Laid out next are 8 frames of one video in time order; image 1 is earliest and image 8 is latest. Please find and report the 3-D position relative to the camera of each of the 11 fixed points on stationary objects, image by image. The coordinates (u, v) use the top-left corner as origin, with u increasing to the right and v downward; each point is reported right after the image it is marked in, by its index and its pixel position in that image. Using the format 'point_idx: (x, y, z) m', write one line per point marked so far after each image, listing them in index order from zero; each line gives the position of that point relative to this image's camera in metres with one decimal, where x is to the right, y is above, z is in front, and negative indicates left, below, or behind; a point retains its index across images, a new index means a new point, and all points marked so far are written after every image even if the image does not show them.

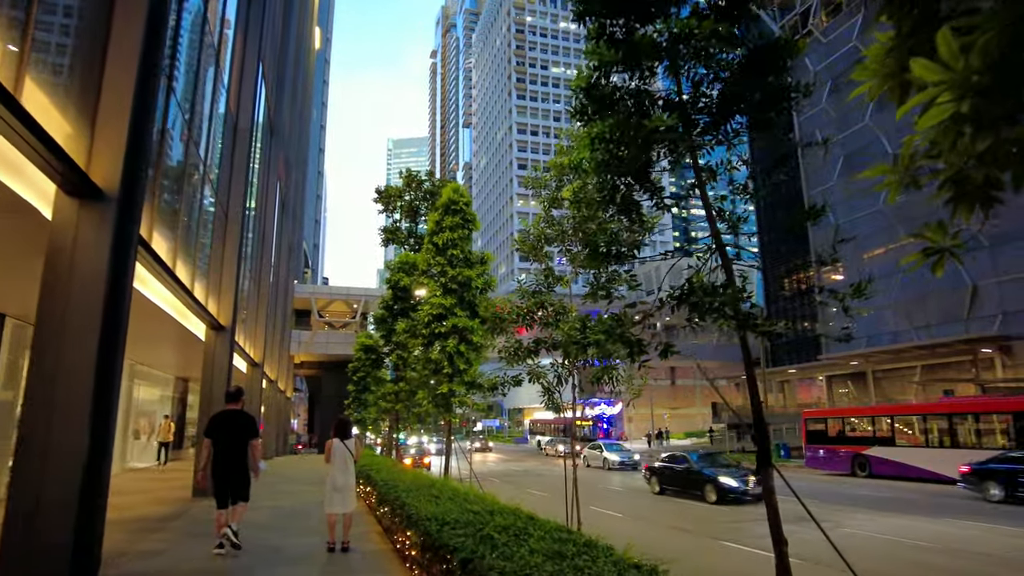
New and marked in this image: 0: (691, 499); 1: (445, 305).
0: (+4.7, -5.7, +18.0) m
1: (-1.2, -0.3, +12.1) m
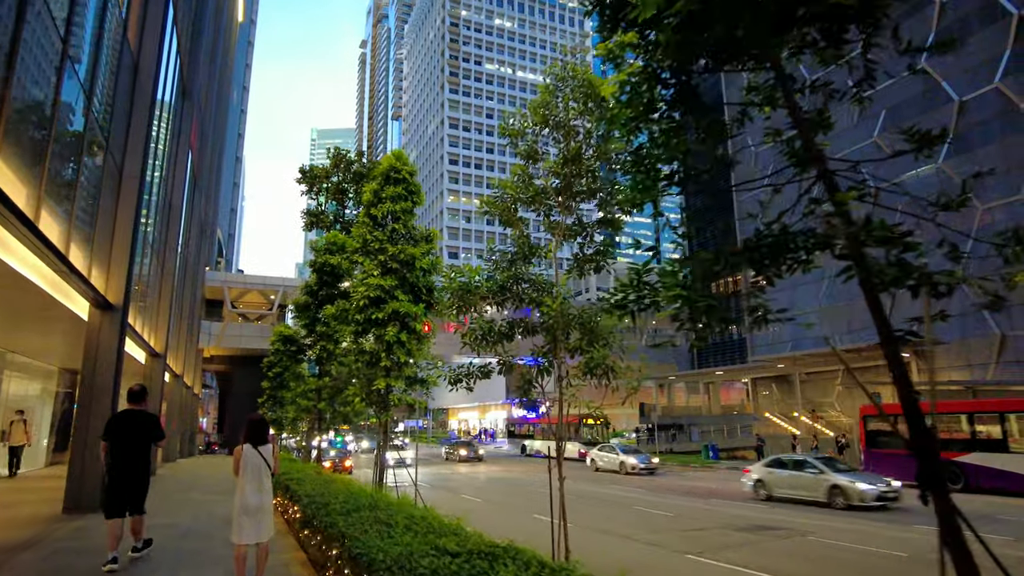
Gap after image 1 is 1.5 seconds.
0: (+3.0, -5.5, +17.0) m
1: (-2.0, 0.0, +10.4) m
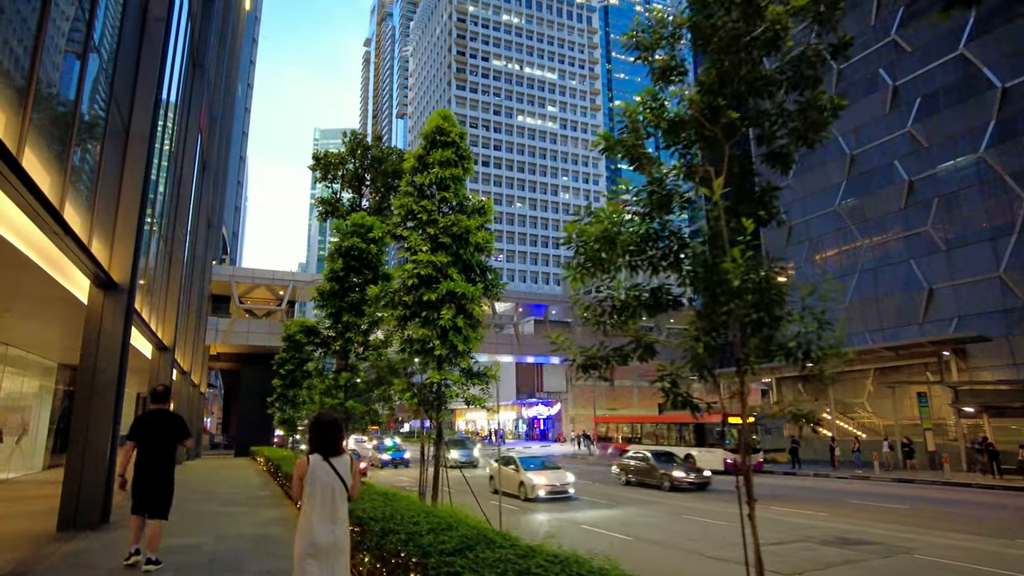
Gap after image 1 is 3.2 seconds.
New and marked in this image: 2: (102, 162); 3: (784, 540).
0: (+4.0, -5.2, +15.4) m
1: (-1.0, +0.3, +8.9) m
2: (-5.5, +1.7, +8.9) m
3: (+5.0, -4.7, +12.2) m
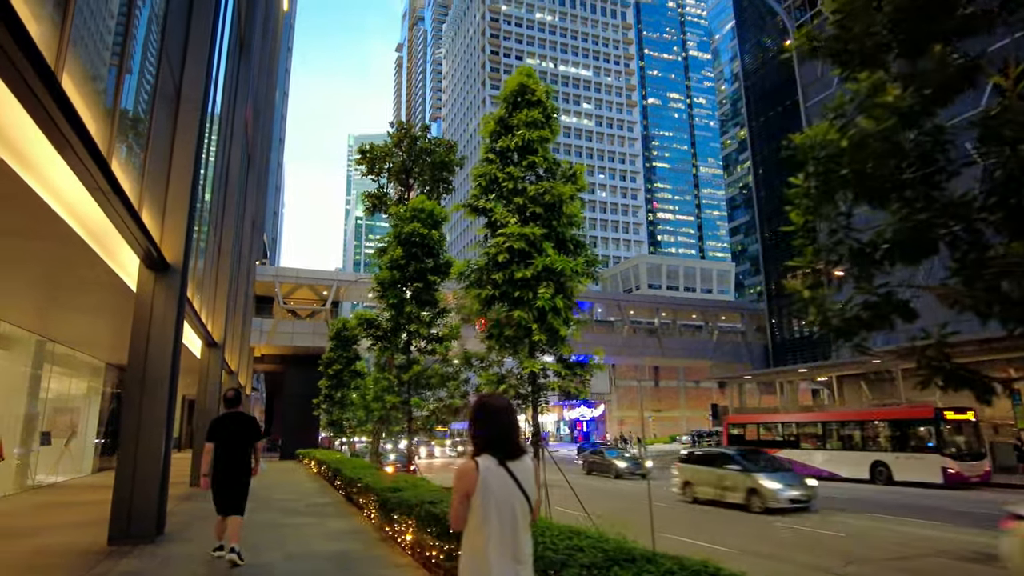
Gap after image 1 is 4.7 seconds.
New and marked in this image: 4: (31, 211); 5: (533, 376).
0: (+5.6, -4.9, +14.0) m
1: (+0.2, +0.6, +7.7) m
2: (-4.3, +1.9, +7.9) m
3: (+6.5, -4.3, +10.6) m
4: (-4.7, +0.8, +6.4) m
5: (+0.2, -1.1, +7.7) m
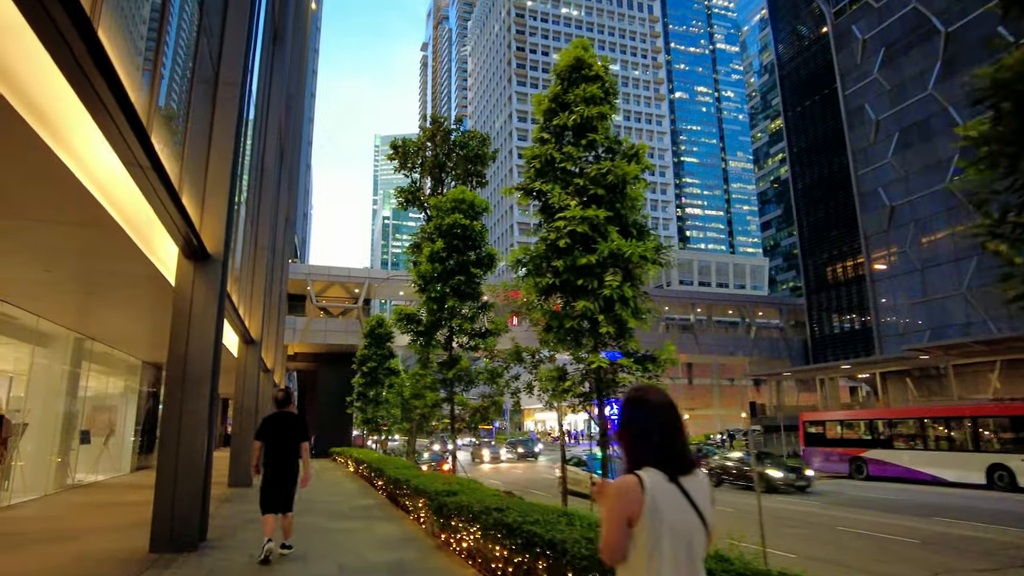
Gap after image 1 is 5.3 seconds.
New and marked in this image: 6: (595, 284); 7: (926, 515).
0: (+6.6, -4.7, +13.2) m
1: (+0.8, +0.7, +7.1) m
2: (-3.6, +2.0, +7.5) m
3: (+7.3, -4.1, +9.8) m
4: (-4.1, +0.9, +6.0) m
5: (+0.9, -0.9, +7.1) m
6: (+0.9, 0.0, +7.0) m
7: (+9.3, -5.1, +14.9) m
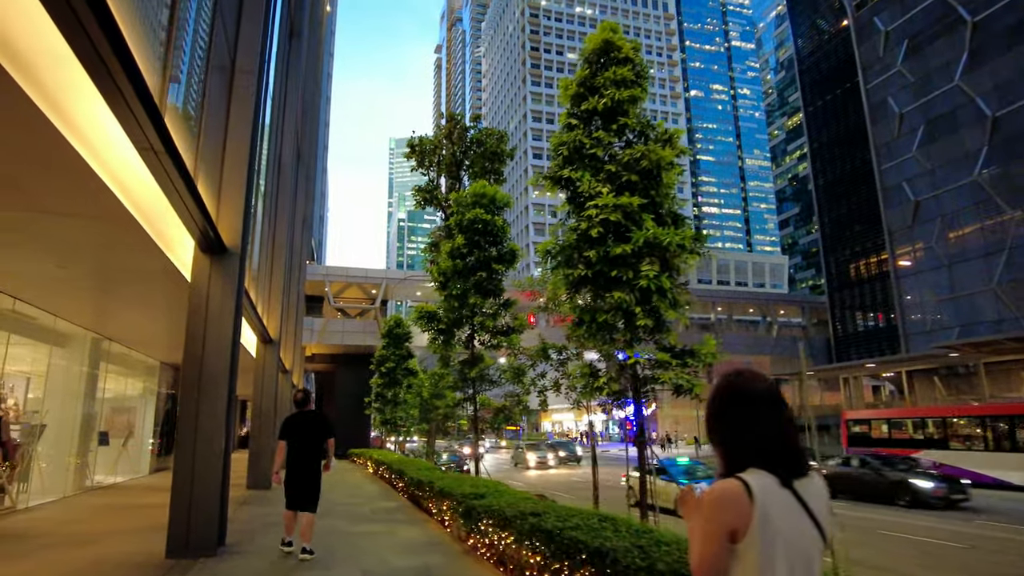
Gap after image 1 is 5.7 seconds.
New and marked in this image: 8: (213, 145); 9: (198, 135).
0: (+7.1, -4.6, +12.6) m
1: (+1.1, +0.8, +6.7) m
2: (-3.3, +2.1, +7.2) m
3: (+7.7, -4.0, +9.3) m
4: (-3.8, +0.9, +5.7) m
5: (+1.2, -0.8, +6.8) m
6: (+1.2, +0.1, +6.6) m
7: (+9.8, -5.0, +14.3) m
8: (-3.4, +1.6, +7.5) m
9: (-3.3, +1.6, +6.9) m
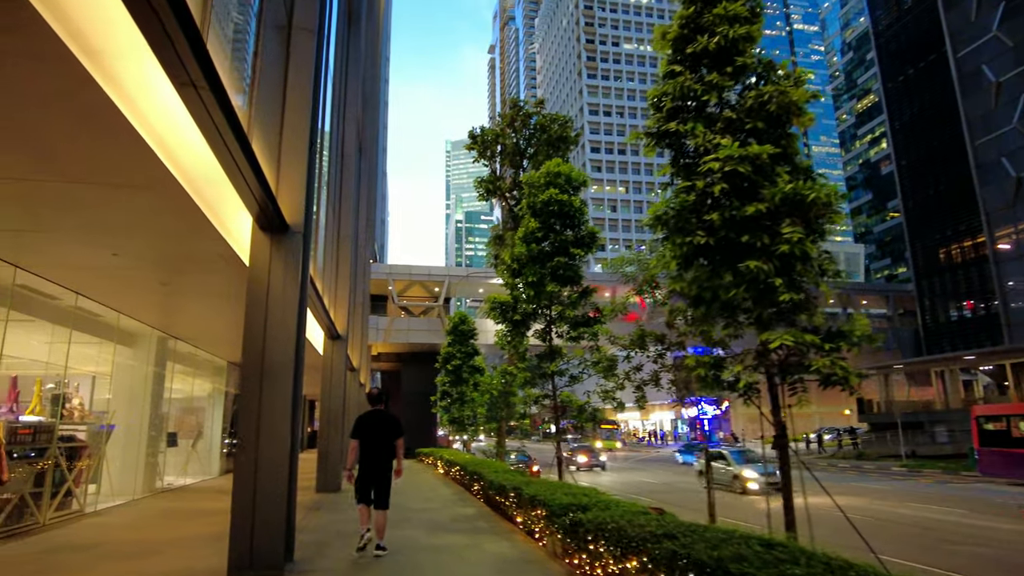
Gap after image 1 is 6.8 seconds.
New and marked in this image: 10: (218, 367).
0: (+8.5, -4.2, +10.9) m
1: (+2.0, +1.1, +5.6) m
2: (-2.4, +2.2, +6.4) m
3: (+8.9, -3.6, +7.5) m
4: (-3.0, +1.1, +5.0) m
5: (+2.1, -0.6, +5.6) m
6: (+2.1, +0.4, +5.4) m
7: (+11.5, -4.5, +12.3) m
8: (-2.5, +1.8, +6.7) m
9: (-2.4, +1.8, +6.1) m
10: (-7.9, -2.1, +17.7) m
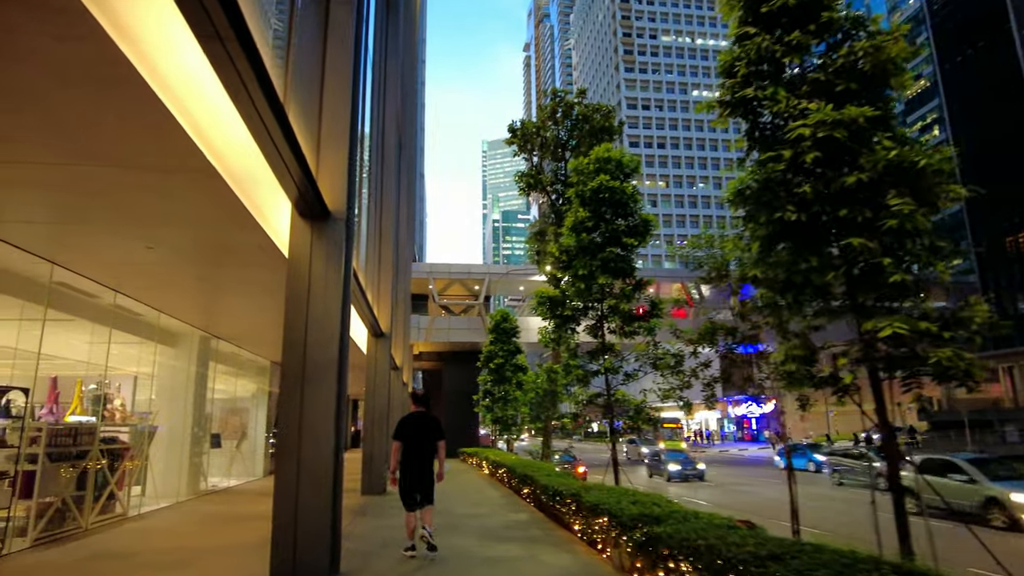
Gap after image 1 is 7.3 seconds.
0: (+9.4, -4.0, +9.8) m
1: (+2.5, +1.2, +4.8) m
2: (-1.9, +2.3, +6.0) m
3: (+9.5, -3.3, +6.4) m
4: (-2.6, +1.1, +4.6) m
5: (+2.6, -0.4, +4.9) m
6: (+2.5, +0.5, +4.7) m
7: (+12.4, -4.3, +11.1) m
8: (-1.9, +1.8, +6.3) m
9: (-1.9, +1.8, +5.7) m
10: (-6.6, -2.1, +17.5) m
